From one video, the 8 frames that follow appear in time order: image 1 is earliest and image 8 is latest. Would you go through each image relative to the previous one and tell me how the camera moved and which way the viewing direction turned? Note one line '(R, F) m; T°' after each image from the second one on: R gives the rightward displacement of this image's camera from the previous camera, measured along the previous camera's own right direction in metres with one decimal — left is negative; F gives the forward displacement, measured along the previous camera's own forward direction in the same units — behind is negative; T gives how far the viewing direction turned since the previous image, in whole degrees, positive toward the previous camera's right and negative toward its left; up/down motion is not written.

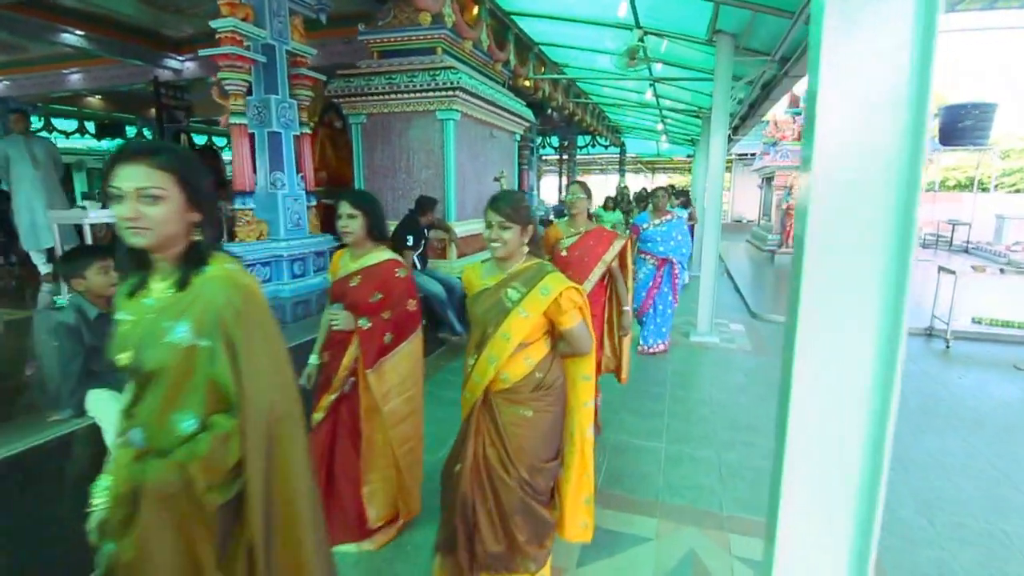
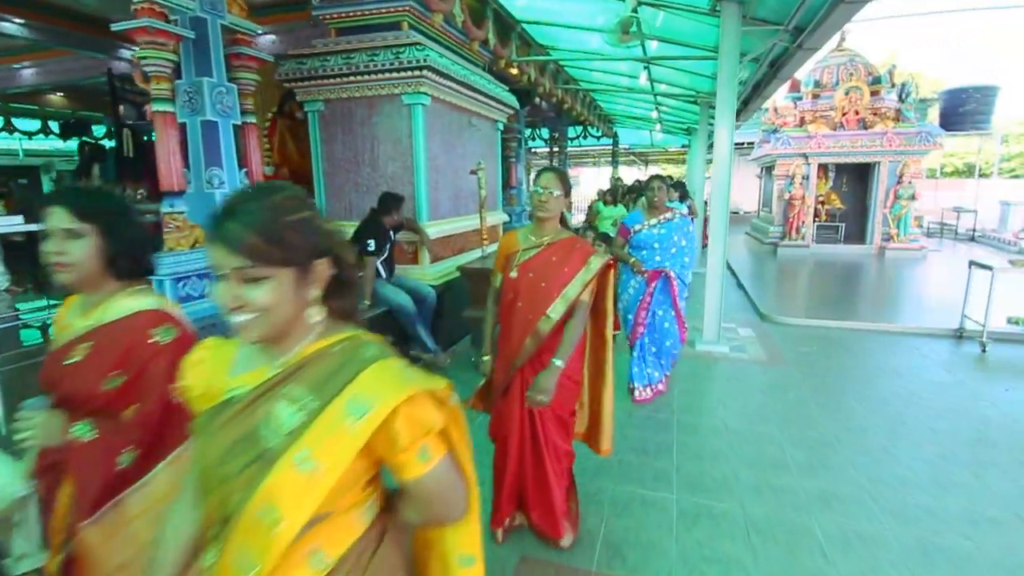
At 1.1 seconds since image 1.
(+0.1, +0.6) m; +1°
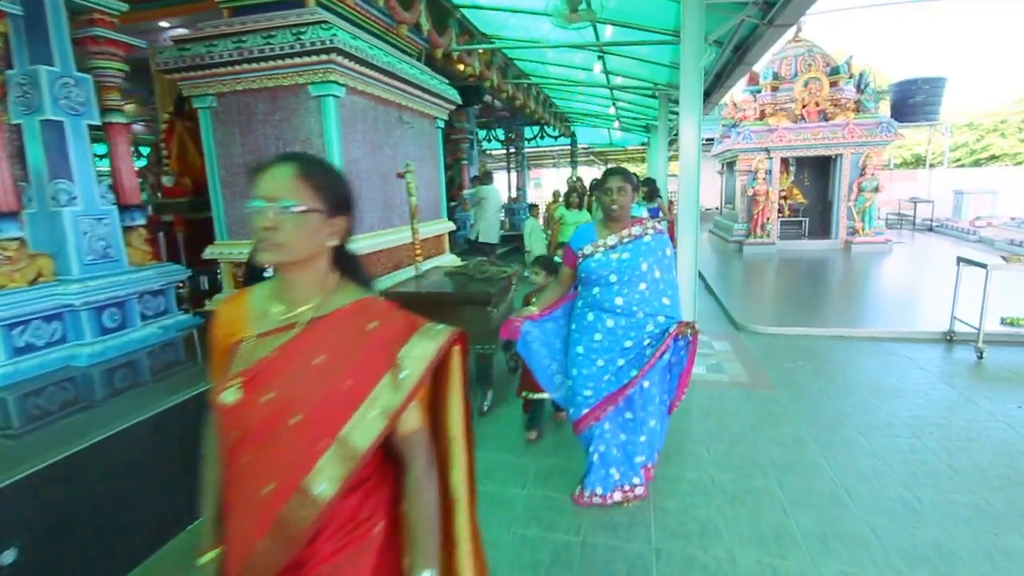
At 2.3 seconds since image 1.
(+0.2, +0.7) m; +3°
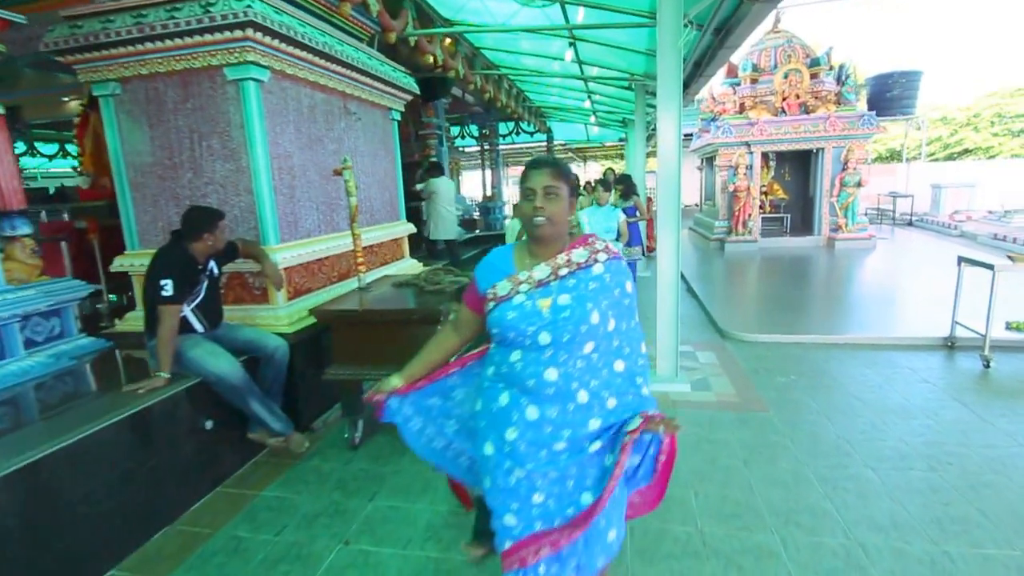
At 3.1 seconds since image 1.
(+0.2, +0.5) m; +2°
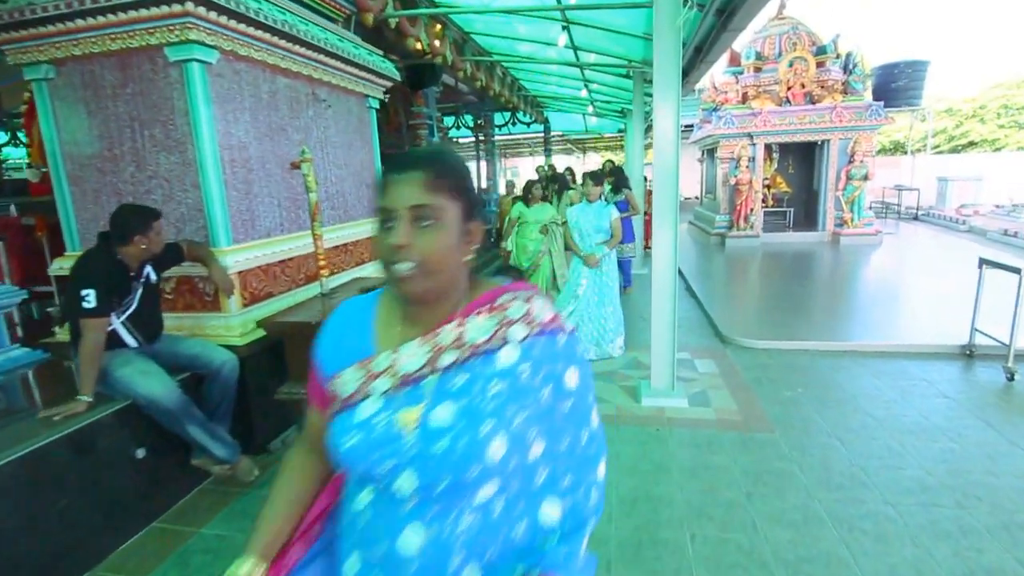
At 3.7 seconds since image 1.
(+0.1, +0.3) m; 0°
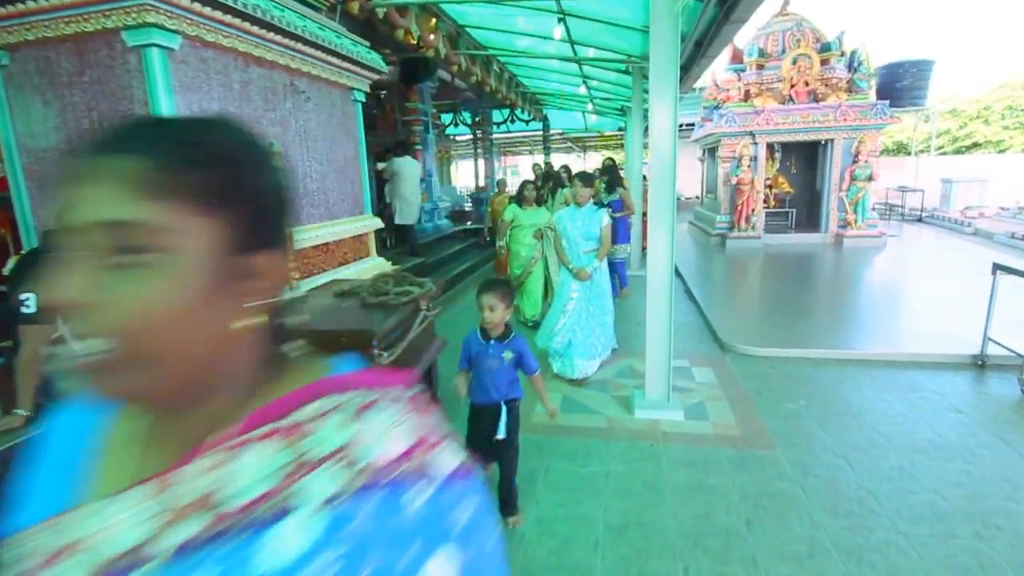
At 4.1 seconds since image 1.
(+0.1, +0.2) m; 0°
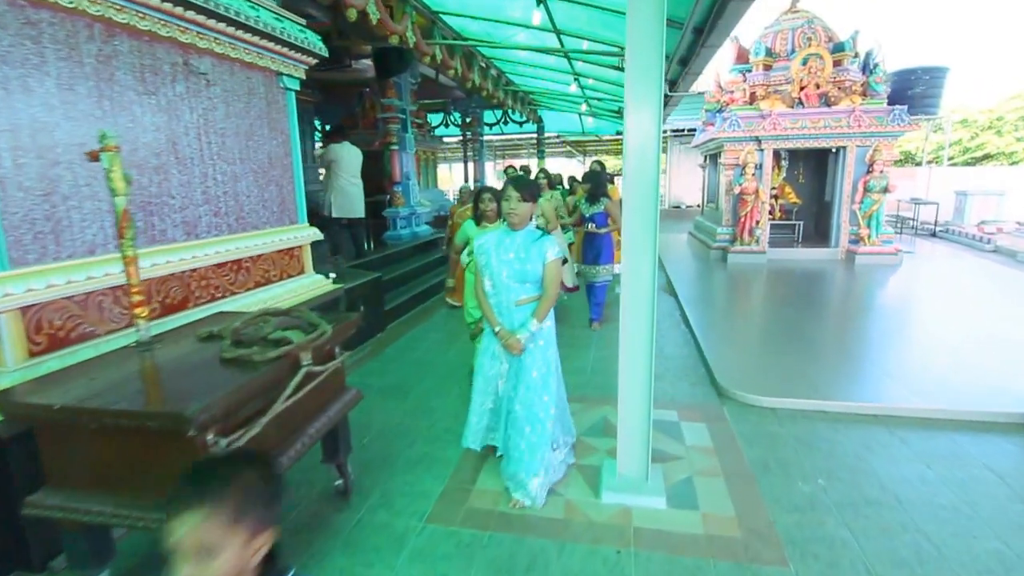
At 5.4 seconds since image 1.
(+0.3, +0.7) m; 0°
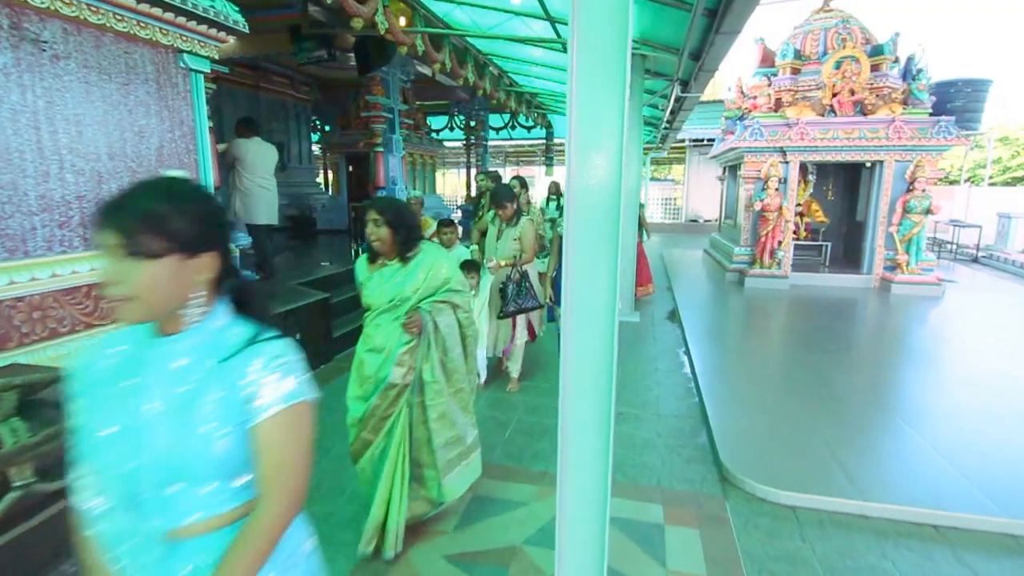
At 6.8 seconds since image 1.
(+0.4, +0.8) m; -2°
